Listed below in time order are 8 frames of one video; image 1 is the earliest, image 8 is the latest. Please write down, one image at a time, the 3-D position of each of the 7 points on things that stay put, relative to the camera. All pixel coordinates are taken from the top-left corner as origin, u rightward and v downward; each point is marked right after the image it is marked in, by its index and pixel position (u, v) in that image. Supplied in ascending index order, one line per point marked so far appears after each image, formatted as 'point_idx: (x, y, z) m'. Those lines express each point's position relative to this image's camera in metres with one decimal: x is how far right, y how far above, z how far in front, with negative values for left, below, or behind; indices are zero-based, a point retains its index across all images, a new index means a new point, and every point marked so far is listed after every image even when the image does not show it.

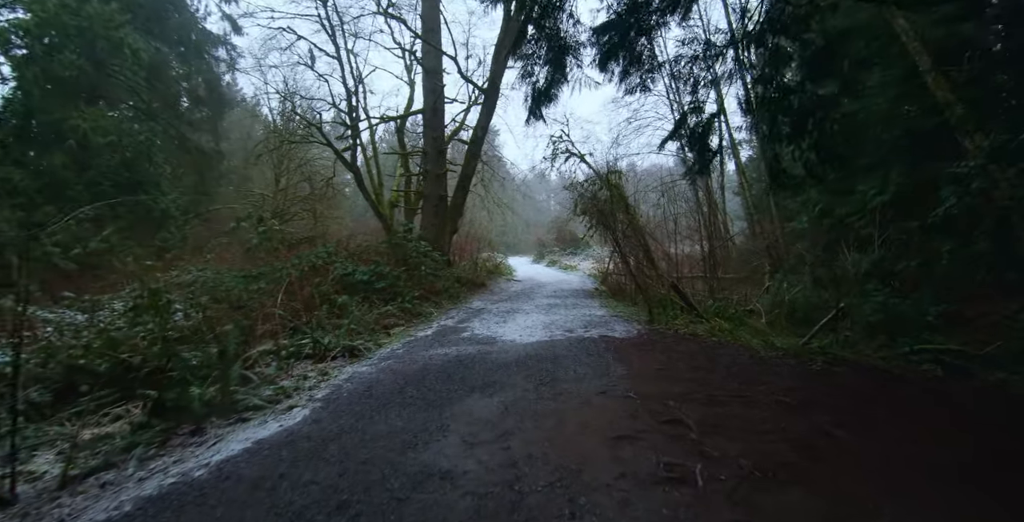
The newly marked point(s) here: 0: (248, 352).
0: (-2.8, -1.0, +4.7) m
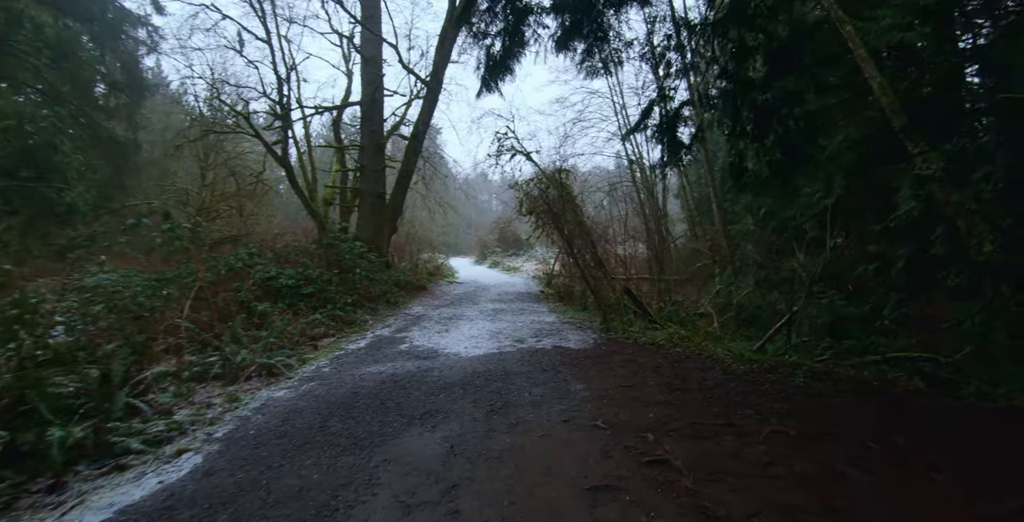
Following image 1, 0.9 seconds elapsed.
0: (-3.3, -1.0, +4.0) m
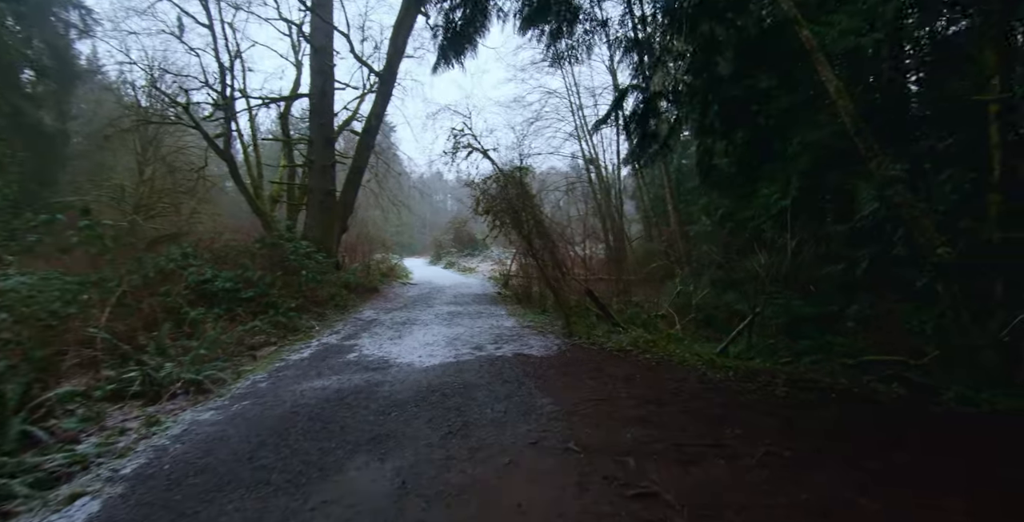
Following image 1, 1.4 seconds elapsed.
0: (-3.6, -1.0, +3.4) m
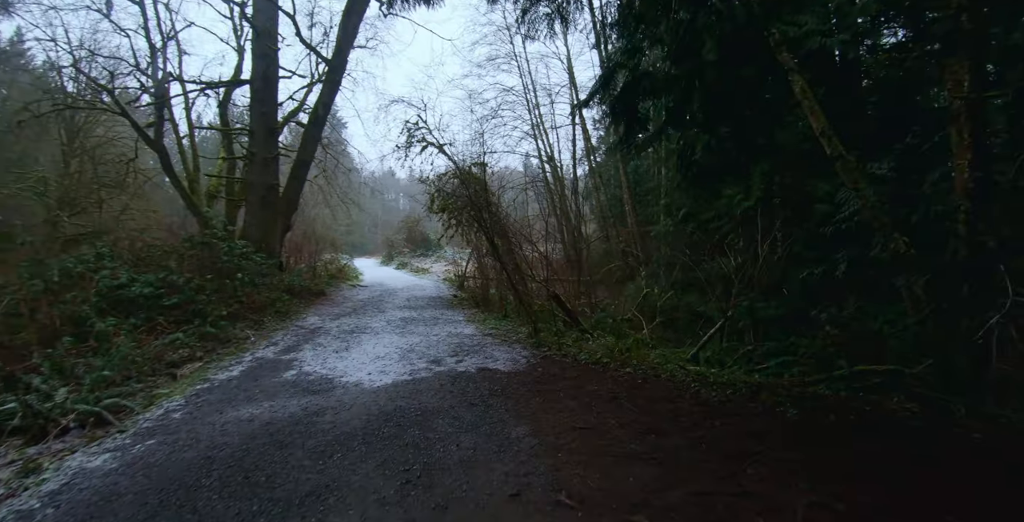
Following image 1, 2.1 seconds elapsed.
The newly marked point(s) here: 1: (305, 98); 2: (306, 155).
0: (-3.8, -1.1, +2.7) m
1: (-6.3, +5.0, +13.7) m
2: (-5.8, +3.0, +12.6) m
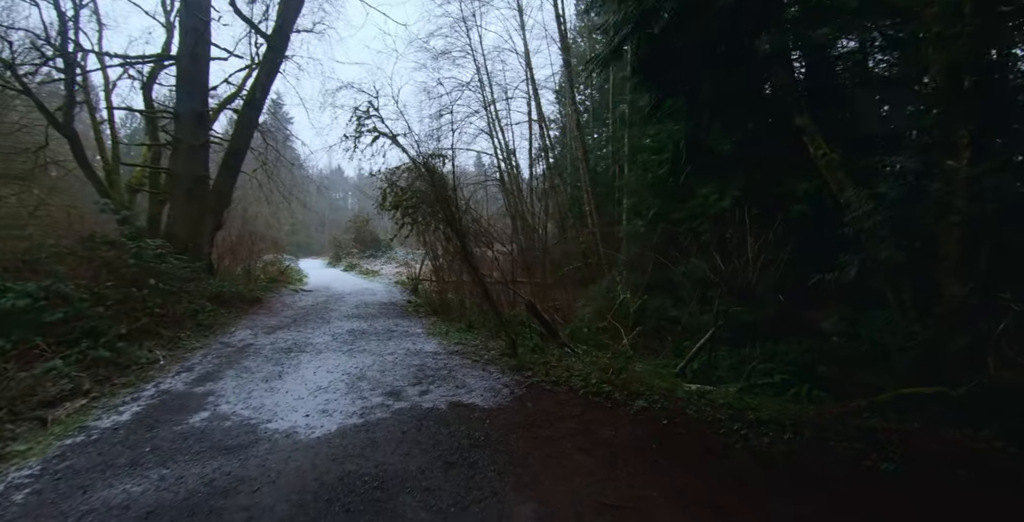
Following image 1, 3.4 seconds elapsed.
0: (-3.9, -1.1, +1.7) m
1: (-7.6, +4.9, +12.4) m
2: (-6.9, +2.9, +11.4) m
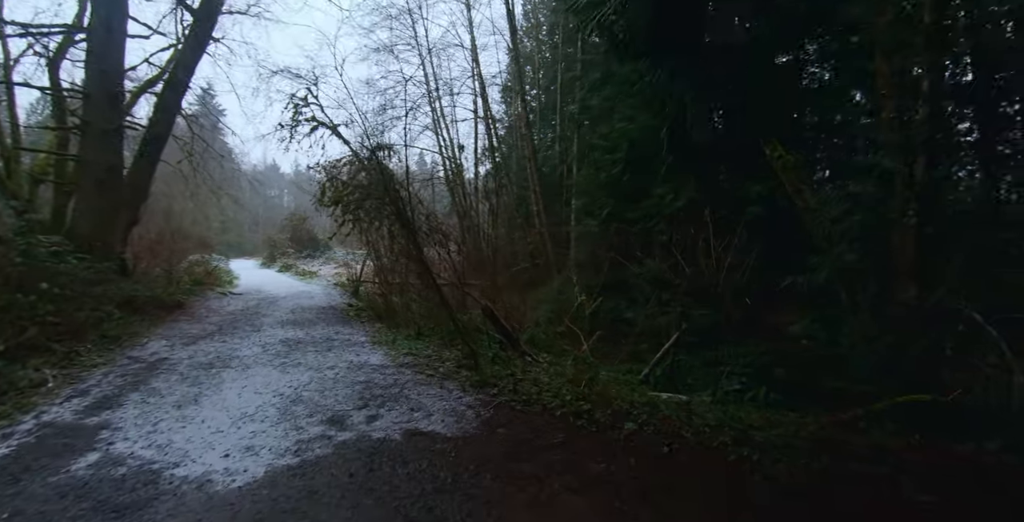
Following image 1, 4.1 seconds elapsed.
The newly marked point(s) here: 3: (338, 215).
0: (-3.9, -1.2, +0.9) m
1: (-8.9, +4.9, +11.1) m
2: (-8.1, +2.9, +10.2) m
3: (-3.3, +0.9, +8.6) m
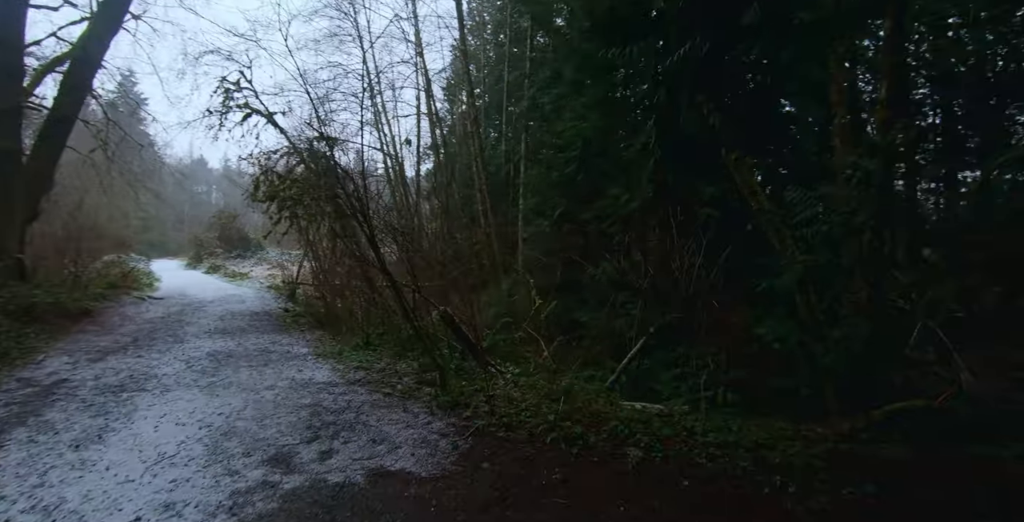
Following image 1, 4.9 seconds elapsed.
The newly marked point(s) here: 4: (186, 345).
0: (-3.8, -1.2, +0.2) m
1: (-10.0, +4.8, +9.7) m
2: (-9.1, +2.8, +8.9) m
3: (-4.2, +0.8, +7.9) m
4: (-4.6, -1.2, +6.4) m
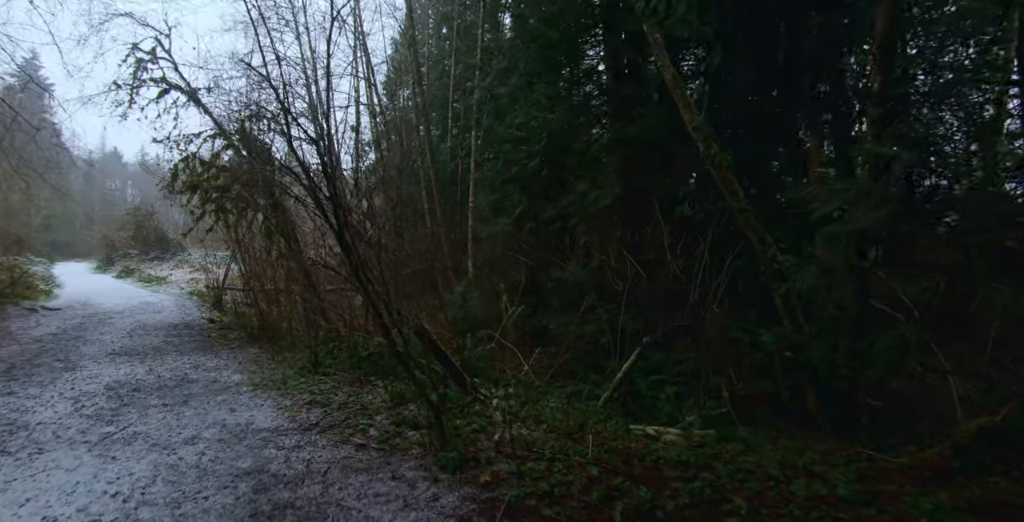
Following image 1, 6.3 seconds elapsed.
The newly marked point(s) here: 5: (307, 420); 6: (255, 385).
0: (-3.4, -1.3, -0.9) m
1: (-10.8, +4.7, +7.7) m
2: (-9.8, +2.7, +7.1) m
3: (-4.7, +0.8, +6.8) m
4: (-5.0, -1.3, +5.2) m
5: (-1.8, -1.2, +3.7) m
6: (-2.8, -1.3, +4.9) m
